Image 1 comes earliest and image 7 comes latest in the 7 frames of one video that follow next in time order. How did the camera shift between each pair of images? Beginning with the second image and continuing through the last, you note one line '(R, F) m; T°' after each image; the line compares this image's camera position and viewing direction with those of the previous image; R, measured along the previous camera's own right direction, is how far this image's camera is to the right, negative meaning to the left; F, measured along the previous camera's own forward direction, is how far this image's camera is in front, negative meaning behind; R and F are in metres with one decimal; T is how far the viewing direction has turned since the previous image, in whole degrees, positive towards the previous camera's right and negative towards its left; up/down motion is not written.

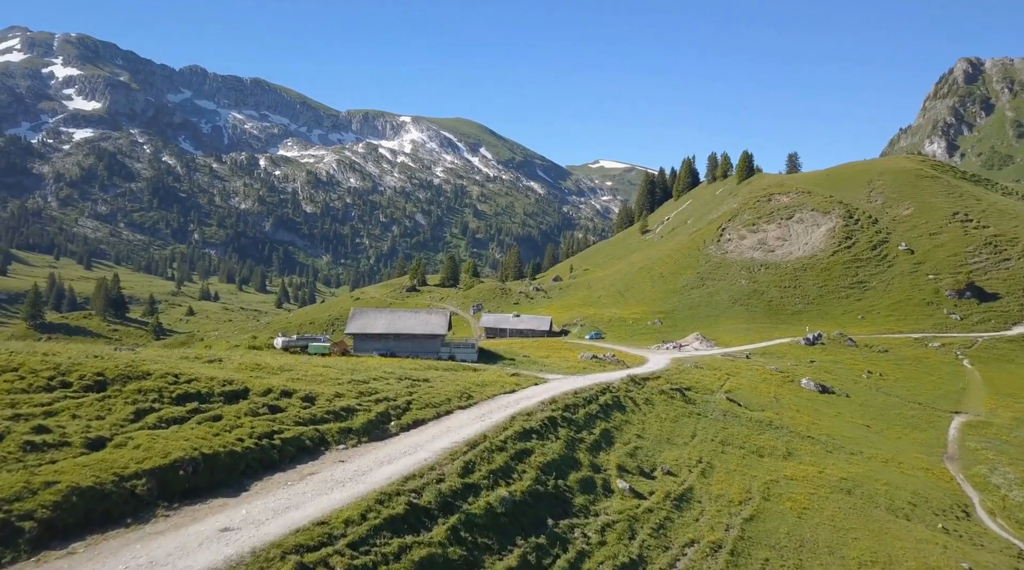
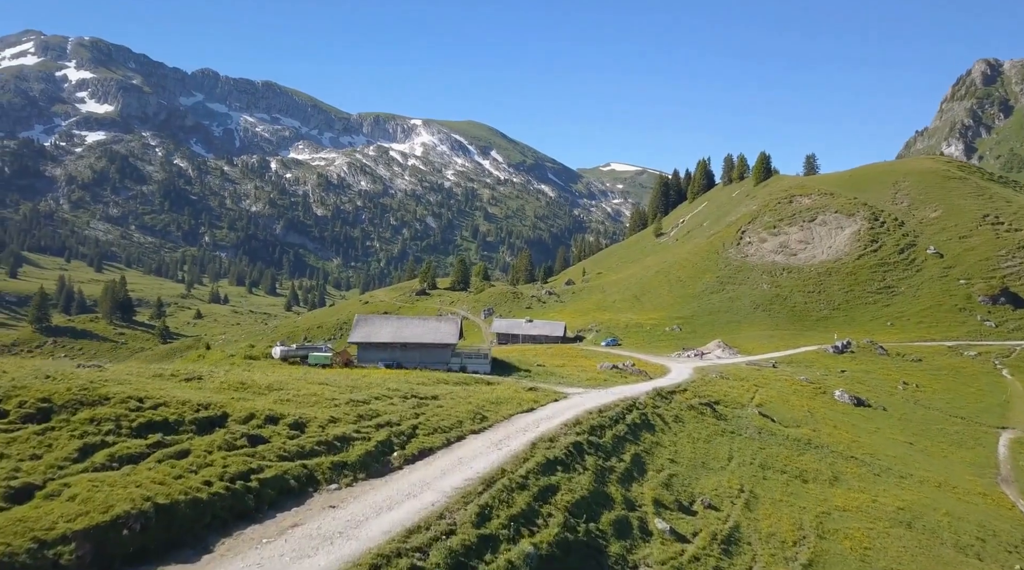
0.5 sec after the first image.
(-0.4, +5.2) m; -1°
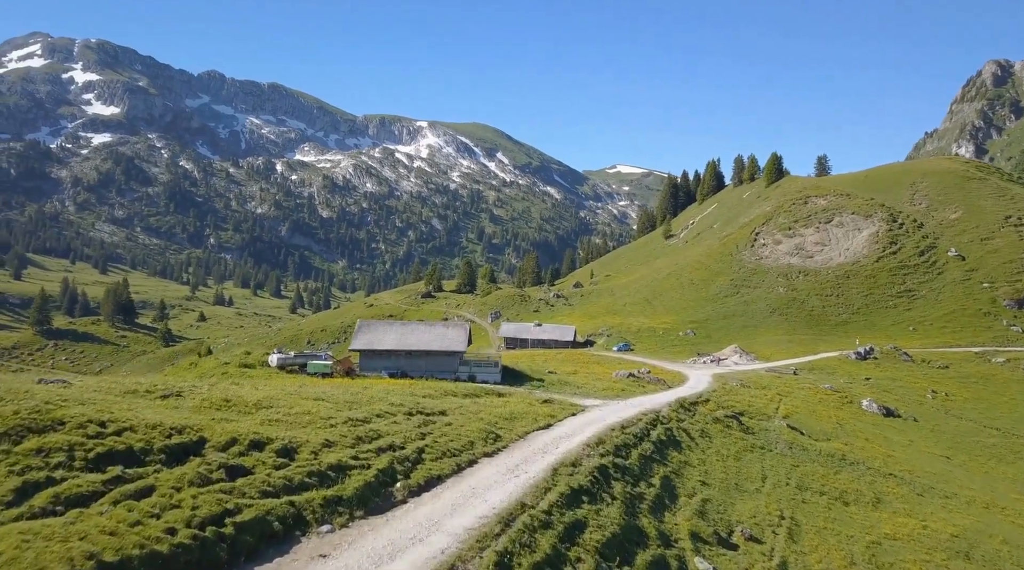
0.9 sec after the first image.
(-0.5, +4.2) m; 0°
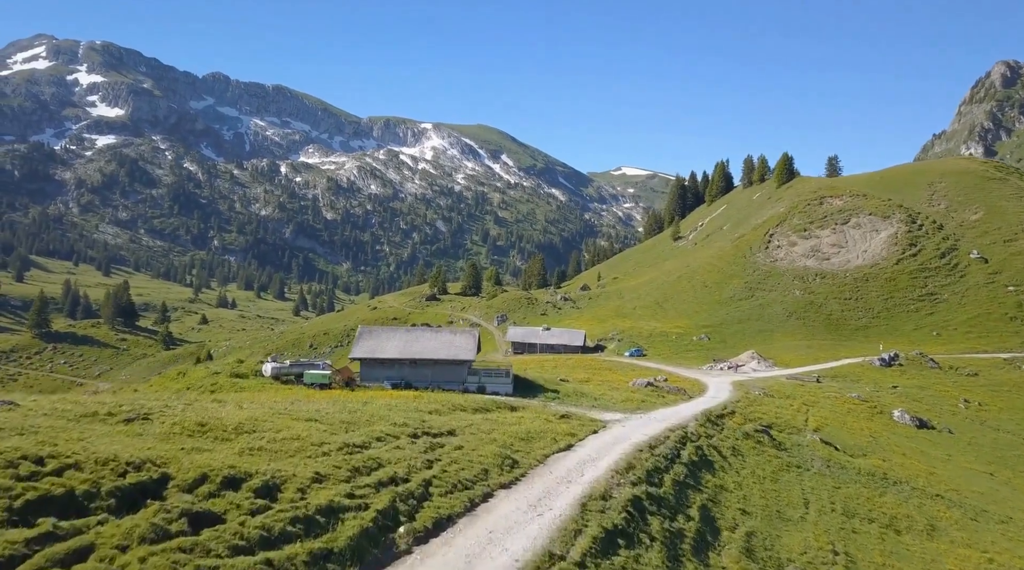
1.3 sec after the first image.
(-0.5, +4.5) m; 0°
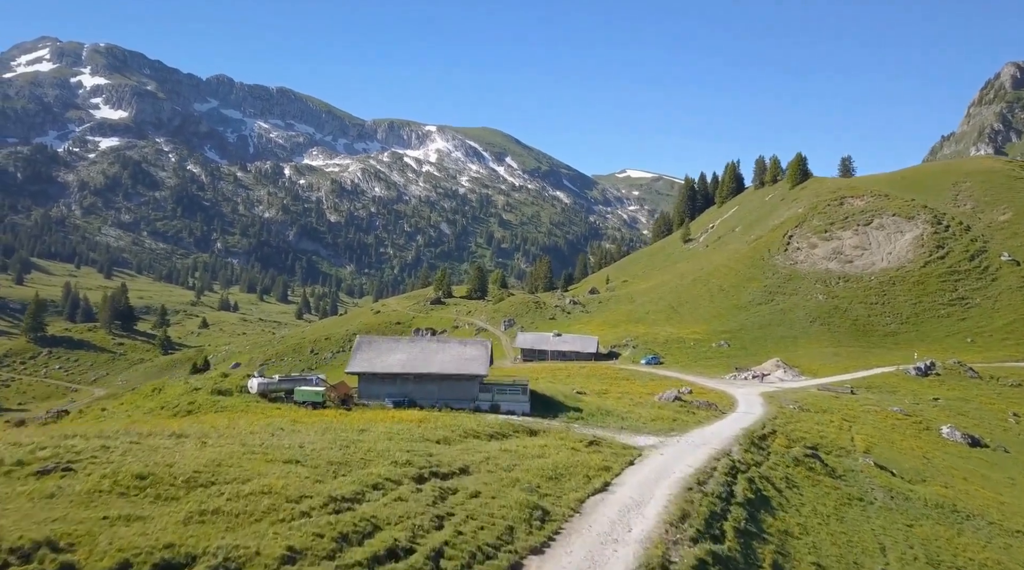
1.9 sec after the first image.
(-0.8, +6.5) m; 0°
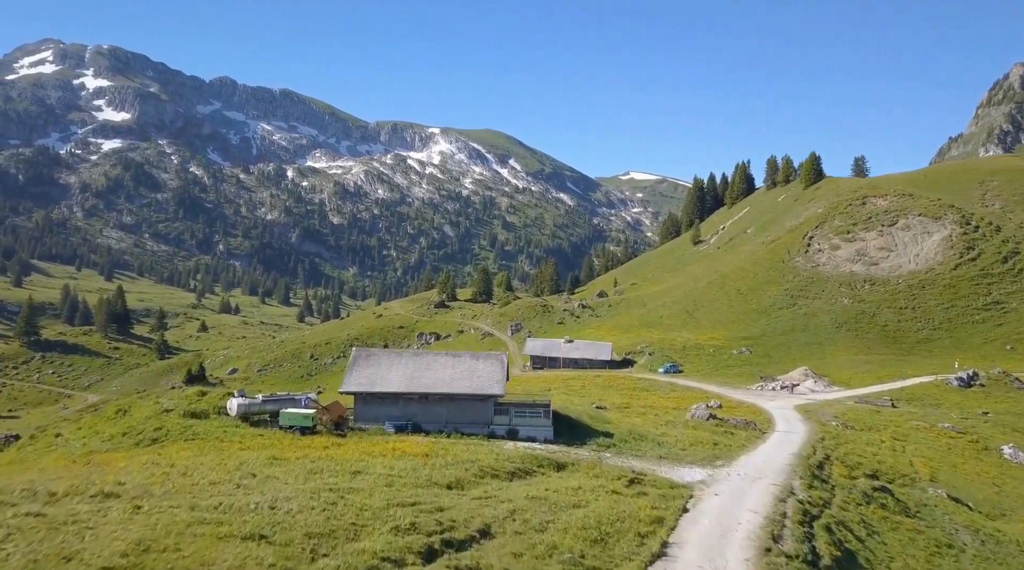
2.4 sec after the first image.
(-0.8, +6.9) m; 0°
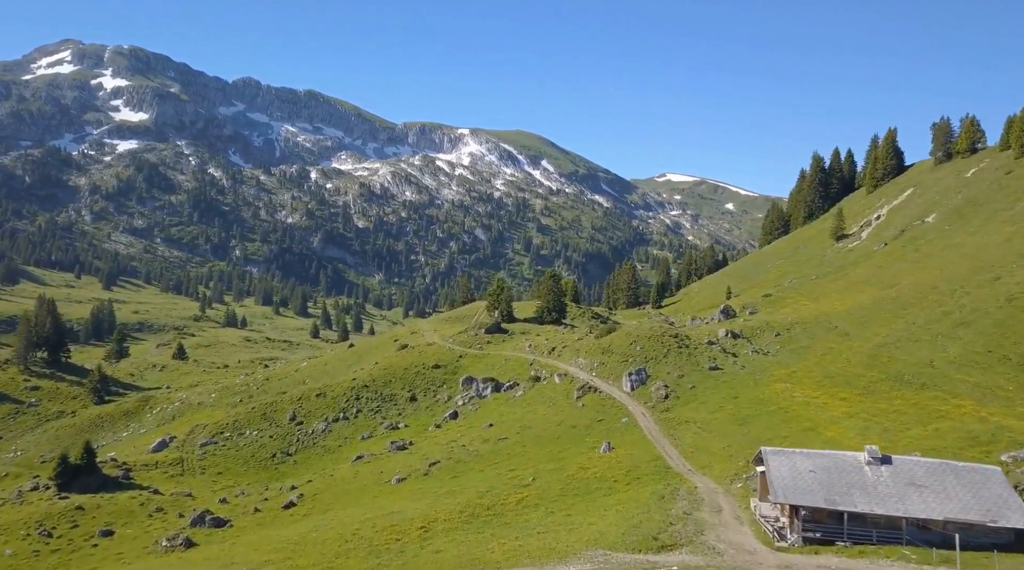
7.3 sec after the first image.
(-10.4, +76.0) m; -2°
